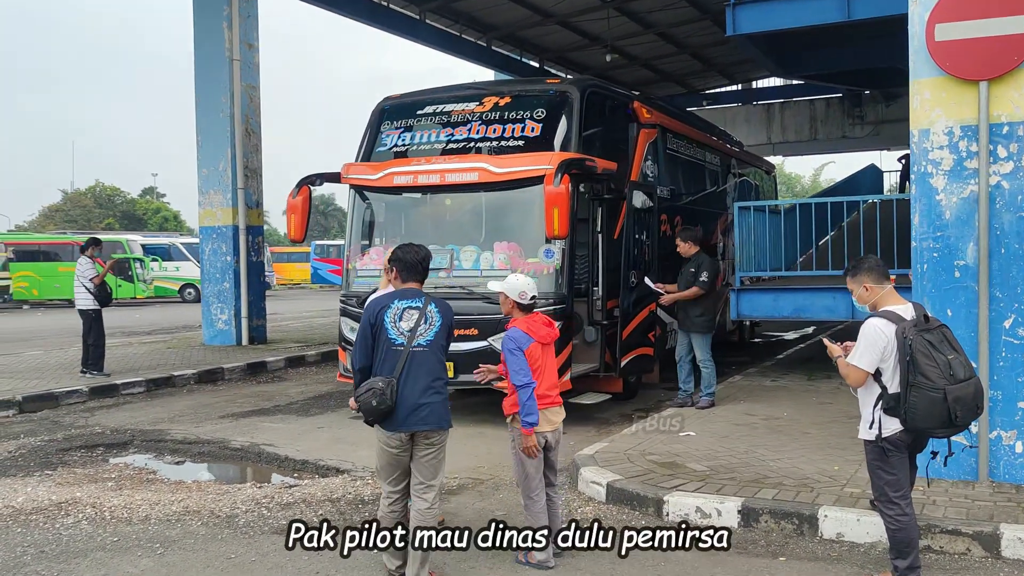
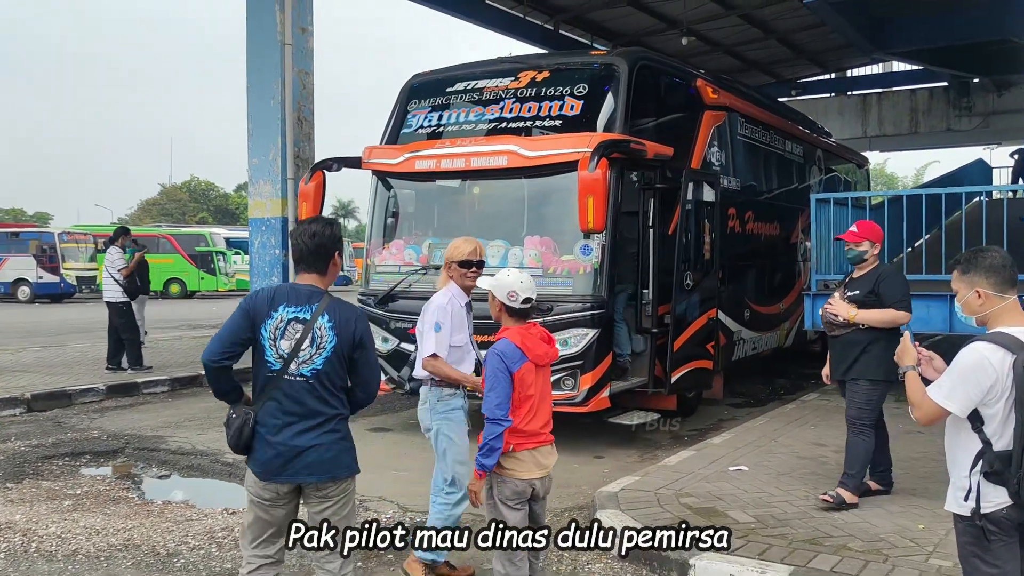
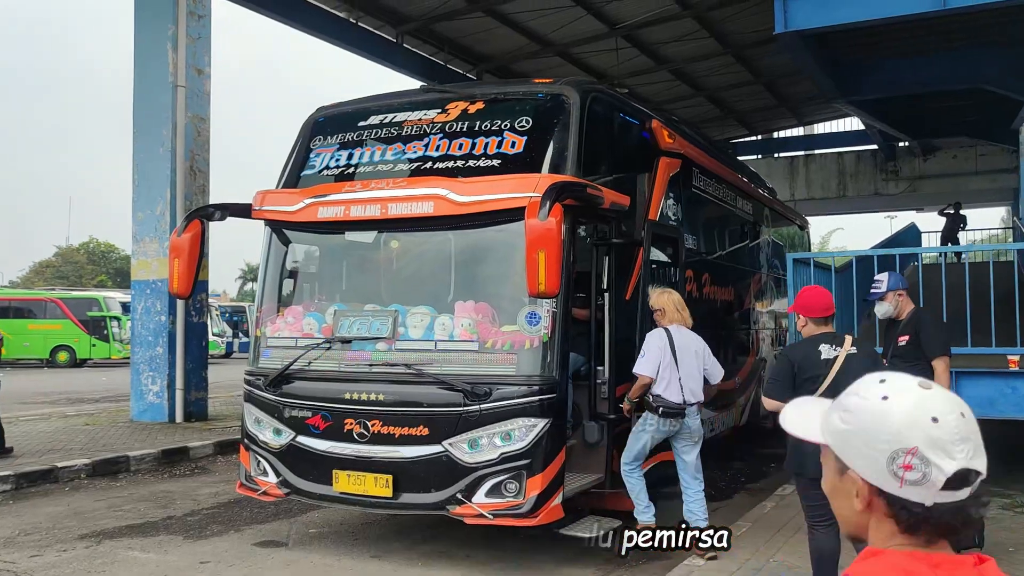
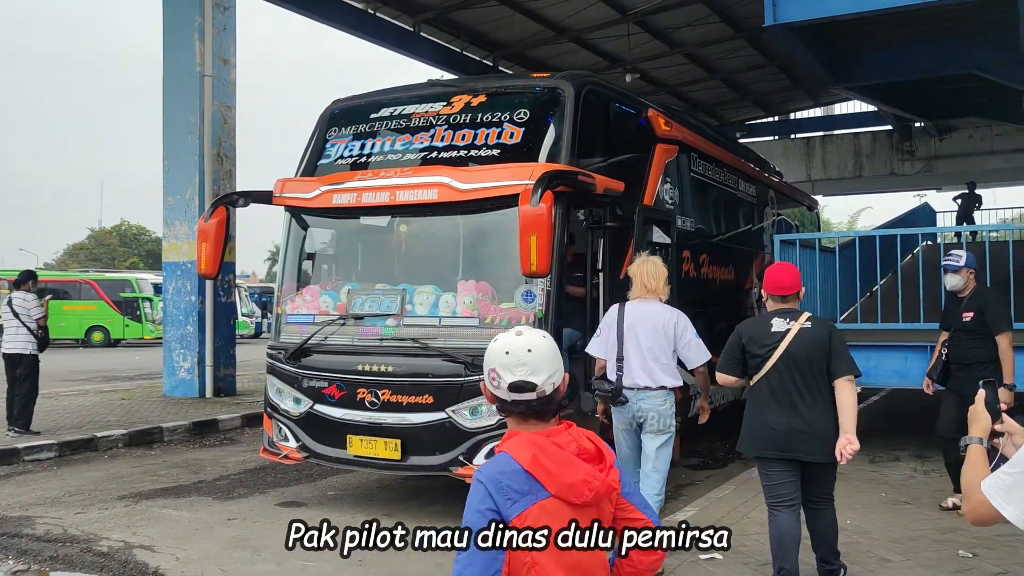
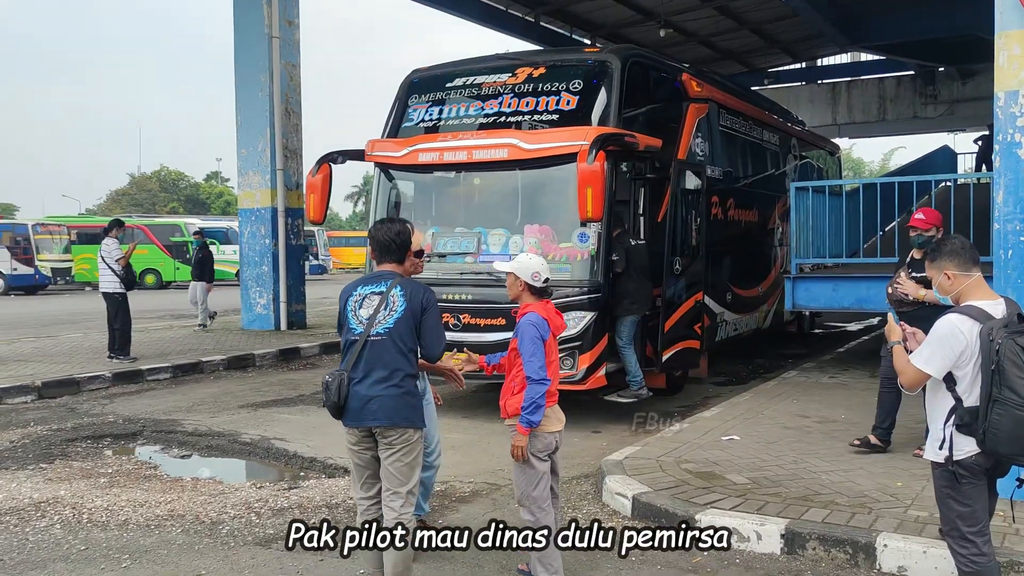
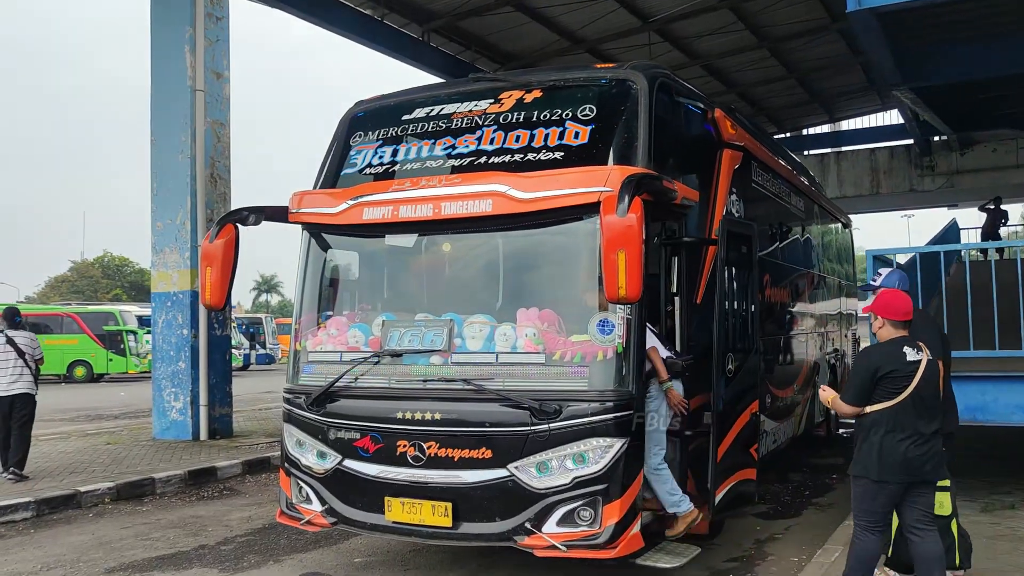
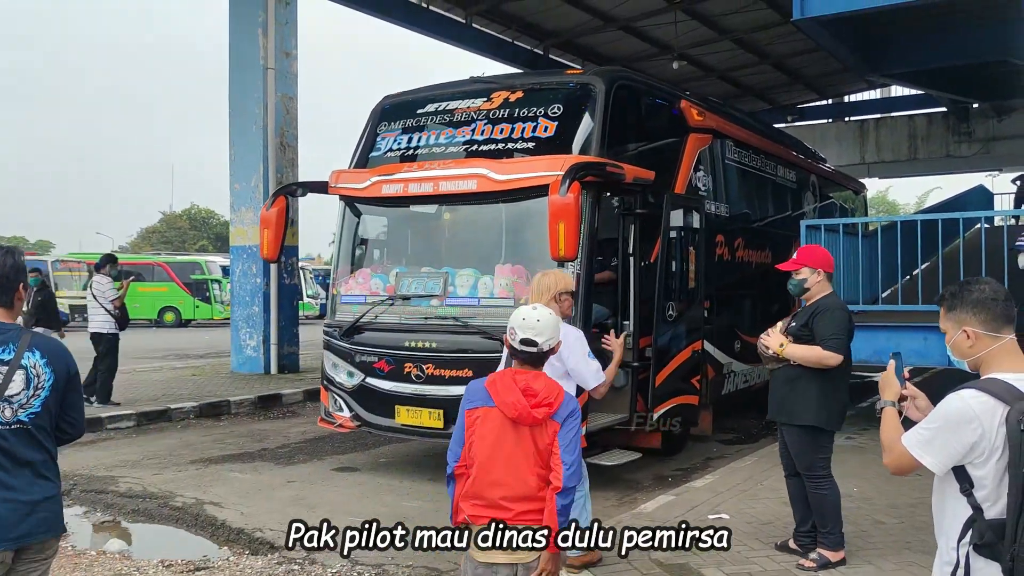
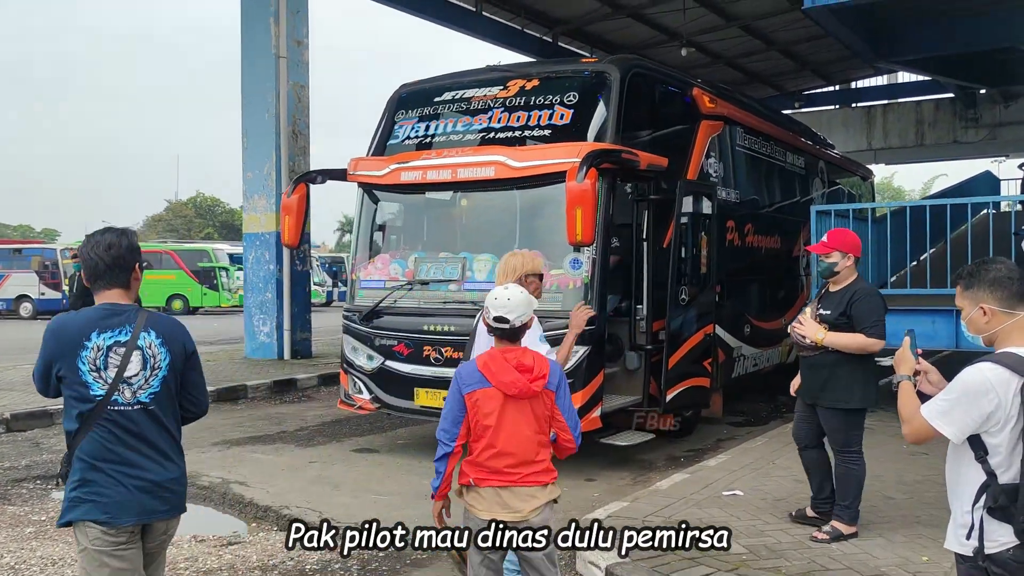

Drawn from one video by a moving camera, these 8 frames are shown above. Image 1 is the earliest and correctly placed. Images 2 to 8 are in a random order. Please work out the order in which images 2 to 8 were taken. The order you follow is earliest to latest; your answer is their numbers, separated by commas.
5, 2, 8, 7, 4, 3, 6
